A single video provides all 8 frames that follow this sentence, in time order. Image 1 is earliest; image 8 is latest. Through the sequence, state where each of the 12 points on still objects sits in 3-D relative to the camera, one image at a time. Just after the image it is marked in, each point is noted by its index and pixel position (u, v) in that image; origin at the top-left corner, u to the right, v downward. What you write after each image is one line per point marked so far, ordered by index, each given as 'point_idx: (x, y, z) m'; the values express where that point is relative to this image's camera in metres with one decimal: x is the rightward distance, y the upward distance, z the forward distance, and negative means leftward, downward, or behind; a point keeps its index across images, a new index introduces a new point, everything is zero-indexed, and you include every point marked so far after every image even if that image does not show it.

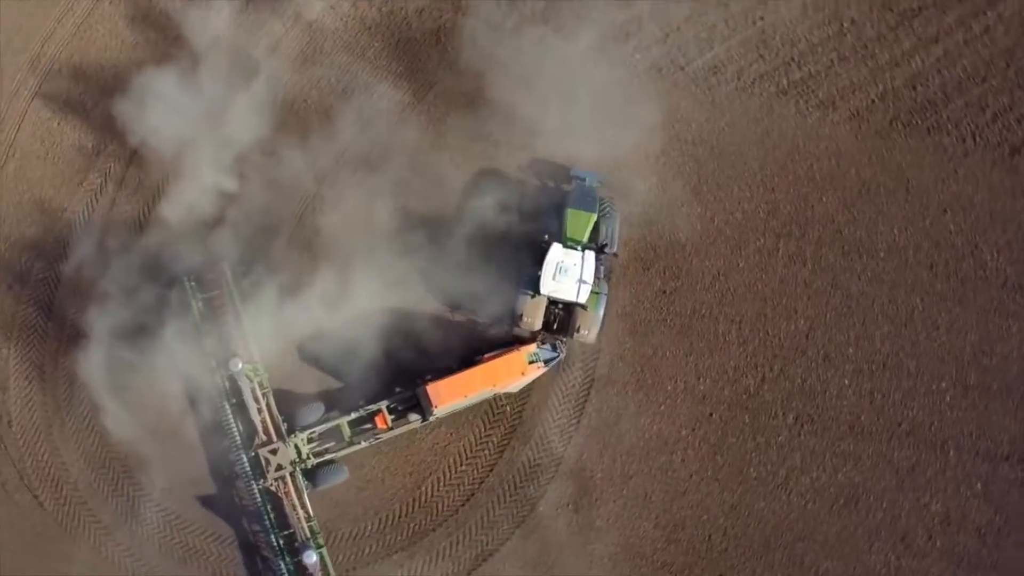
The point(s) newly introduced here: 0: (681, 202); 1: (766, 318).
0: (+1.7, +0.9, +9.1) m
1: (+2.6, -0.3, +9.0) m
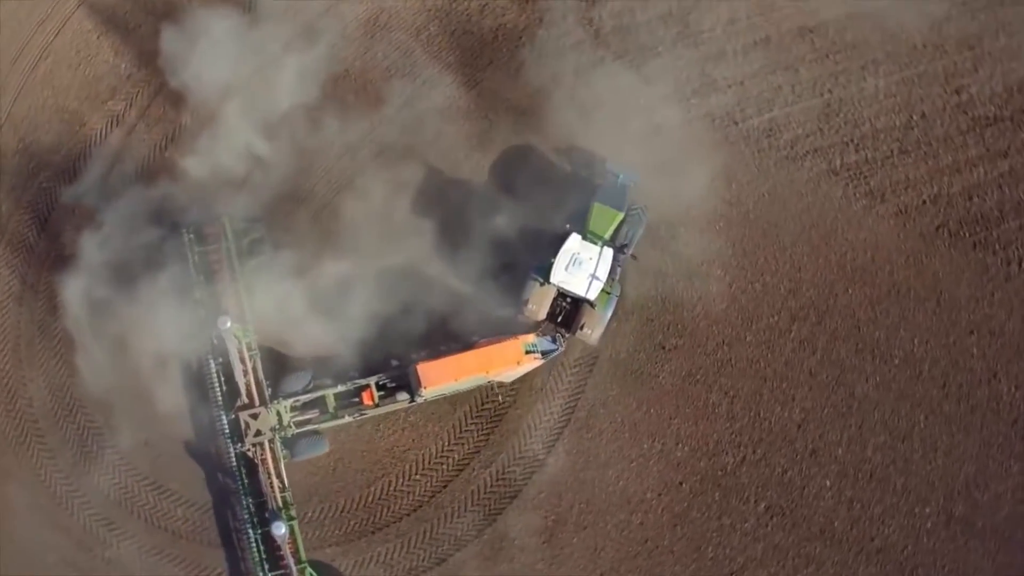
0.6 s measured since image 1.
0: (+1.9, +0.3, +8.8) m
1: (+2.4, -1.1, +8.6) m
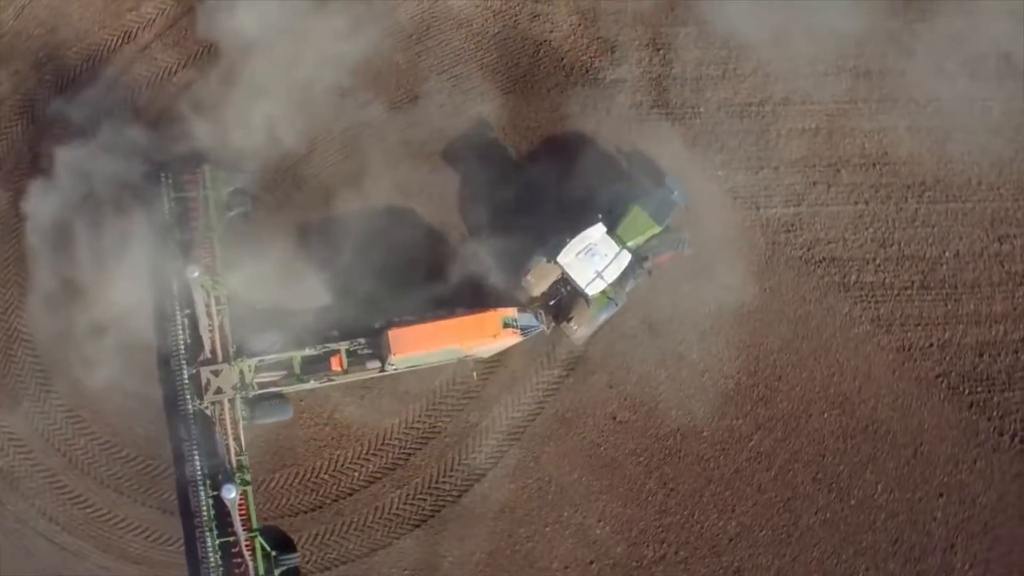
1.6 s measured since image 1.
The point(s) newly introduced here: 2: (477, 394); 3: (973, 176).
0: (+1.6, -0.5, +8.3) m
1: (+1.7, -1.9, +8.0) m
2: (-0.3, -1.0, +8.1) m
3: (+4.5, +1.1, +8.6) m
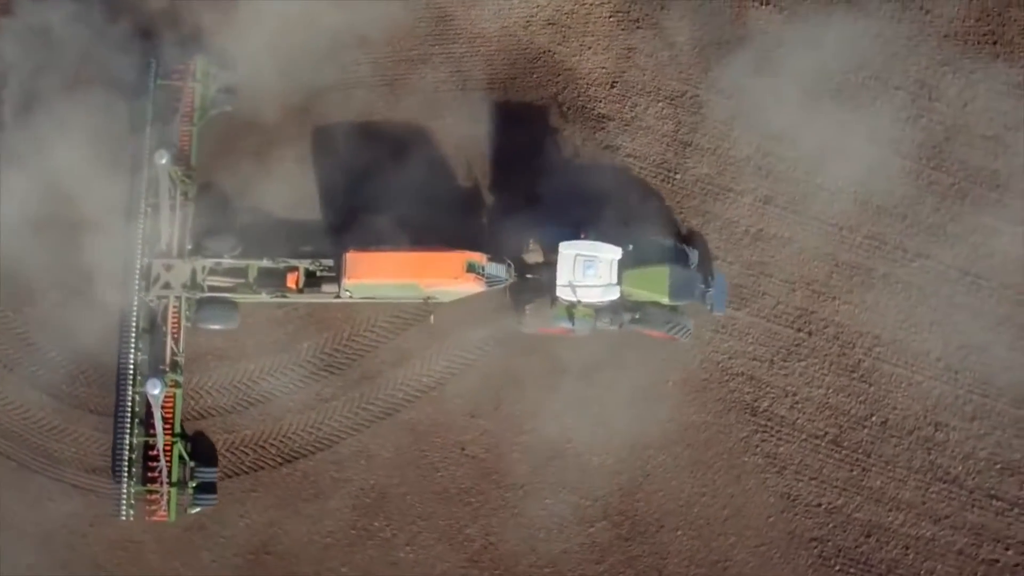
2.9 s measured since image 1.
0: (+0.5, -1.0, +7.7) m
1: (0.0, -2.3, +7.5) m
2: (-1.5, -0.7, +7.7) m
3: (+3.7, -0.6, +7.9) m
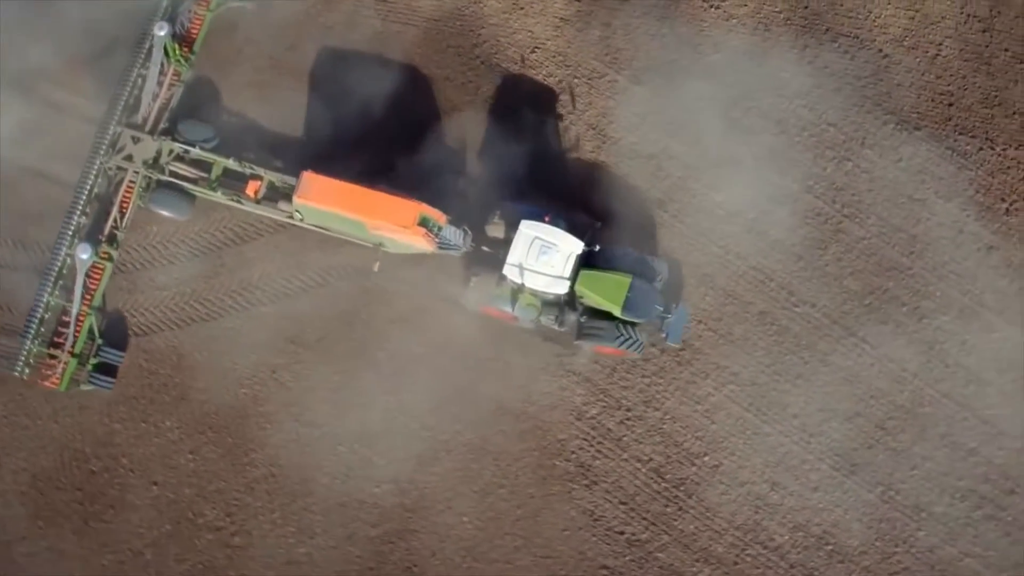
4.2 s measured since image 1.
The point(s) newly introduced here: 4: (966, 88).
0: (-1.0, -0.5, +7.3) m
1: (-1.8, -1.7, +7.1) m
2: (-2.8, +0.2, +7.5) m
3: (+2.3, -1.0, +7.2) m
4: (+4.0, +1.7, +7.7) m
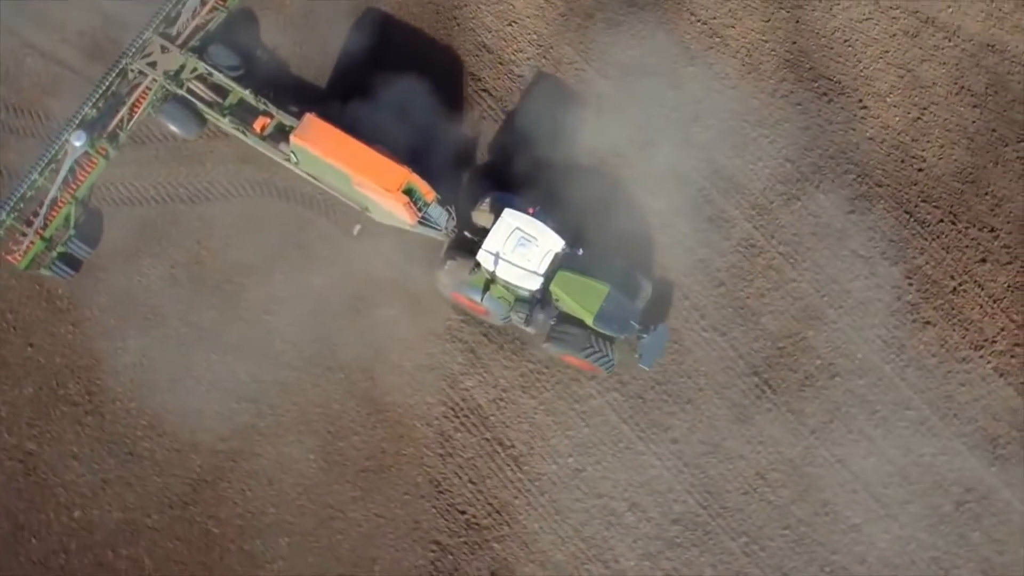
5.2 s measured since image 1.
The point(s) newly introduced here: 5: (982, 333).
0: (-1.8, +0.1, +7.2) m
1: (-2.9, -0.8, +7.0) m
2: (-3.4, +1.2, +7.7) m
3: (+1.2, -1.1, +6.8) m
4: (+3.6, +1.1, +7.4) m
5: (+3.7, -0.4, +7.0) m
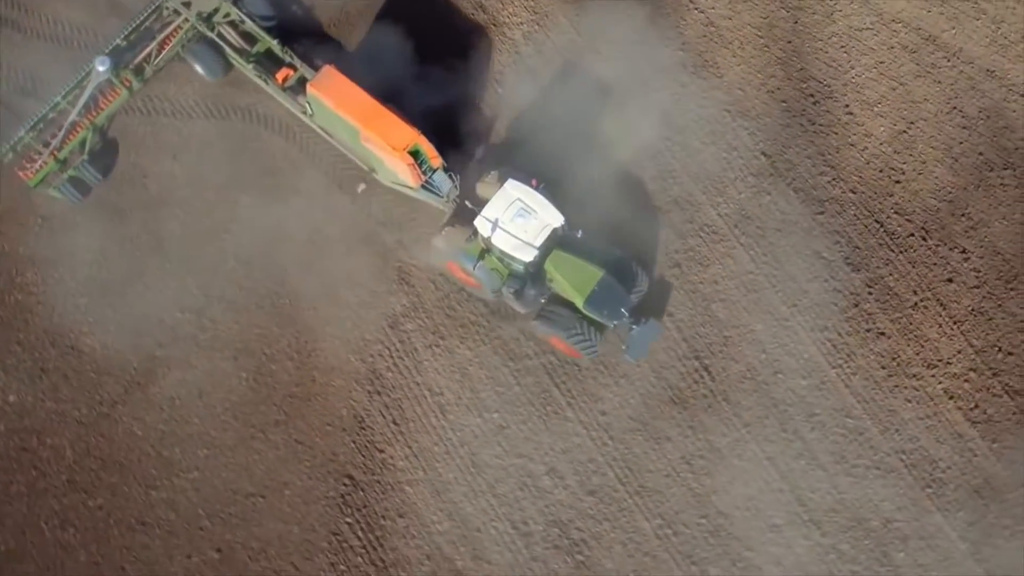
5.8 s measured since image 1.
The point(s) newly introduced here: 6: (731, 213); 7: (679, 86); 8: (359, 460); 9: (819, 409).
0: (-2.1, +0.7, +7.4) m
1: (-3.3, -0.1, +7.1) m
2: (-3.5, +2.0, +7.9) m
3: (+0.7, -0.8, +6.7) m
4: (+3.3, +0.9, +7.2) m
5: (+3.3, -0.5, +6.8) m
6: (+1.8, +0.6, +7.1) m
7: (+1.4, +1.7, +7.4) m
8: (-1.1, -1.3, +6.6) m
9: (+2.3, -0.9, +6.7) m
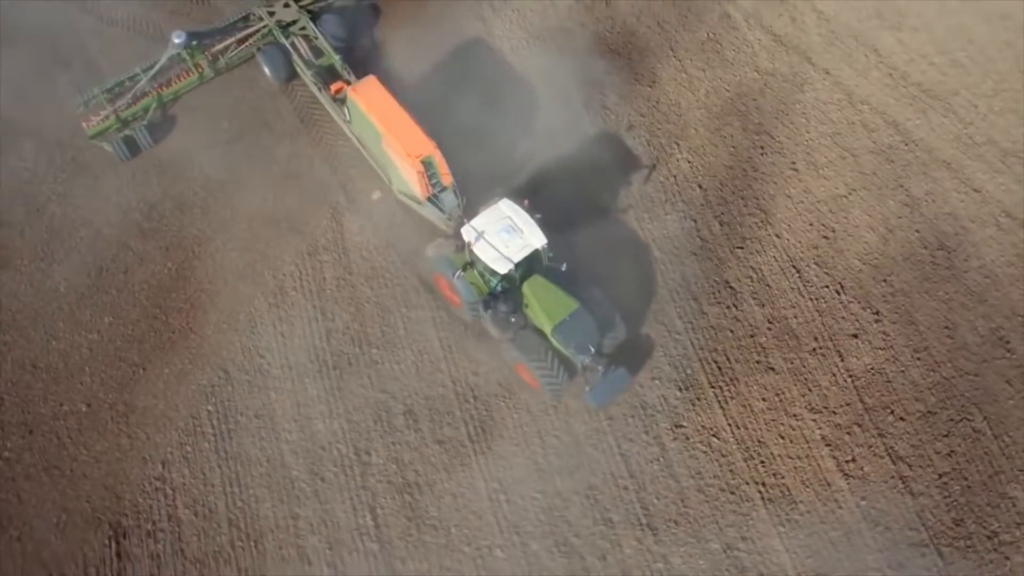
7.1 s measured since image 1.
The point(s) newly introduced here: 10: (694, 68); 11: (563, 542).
0: (-2.5, +1.4, +8.2) m
1: (-3.9, +1.0, +8.0) m
2: (-3.5, +2.8, +9.2) m
3: (-0.3, -0.6, +6.8) m
4: (+2.8, +0.4, +7.3) m
5: (+2.4, -0.8, +6.6) m
6: (+1.2, +0.5, +7.3) m
7: (+1.1, +1.5, +7.9) m
8: (-2.1, -0.6, +7.0) m
9: (+1.3, -1.0, +6.6) m
10: (+1.7, +2.0, +8.1) m
11: (+0.4, -1.8, +6.2) m
